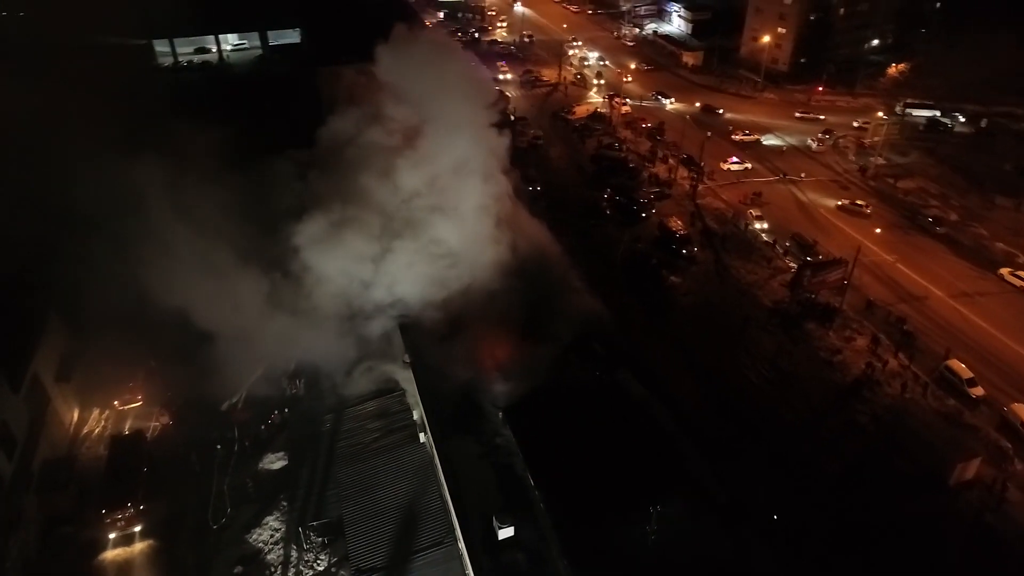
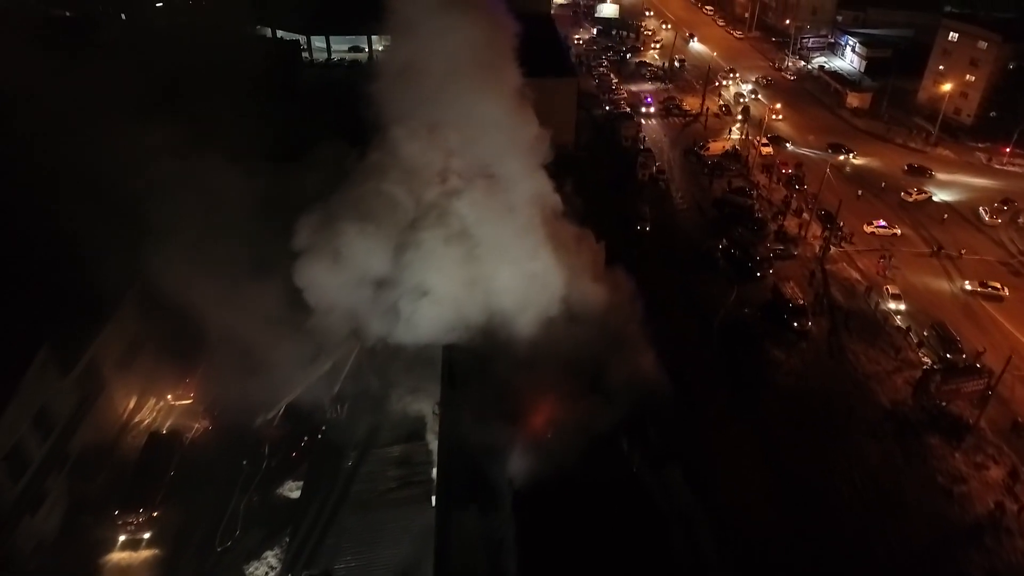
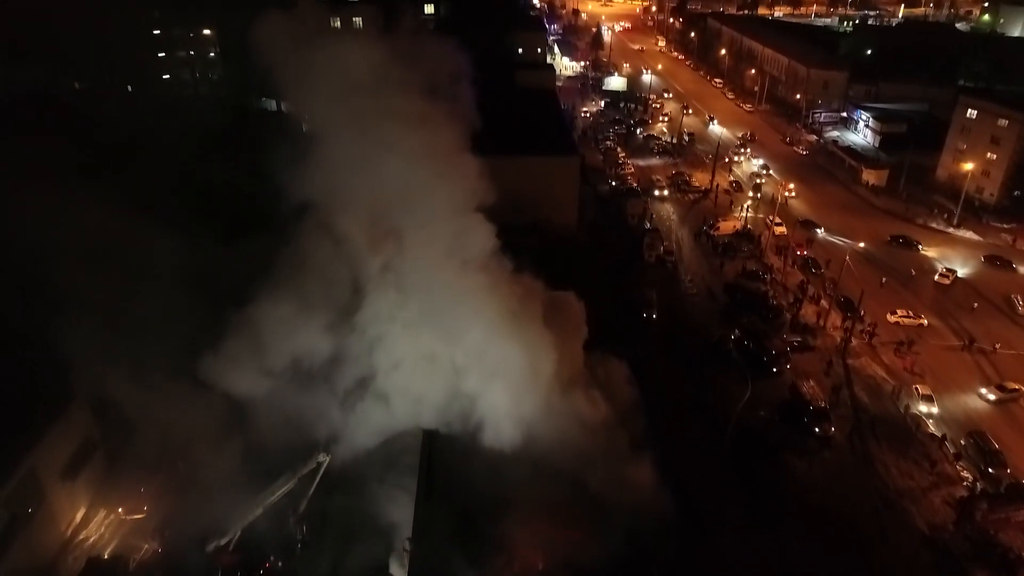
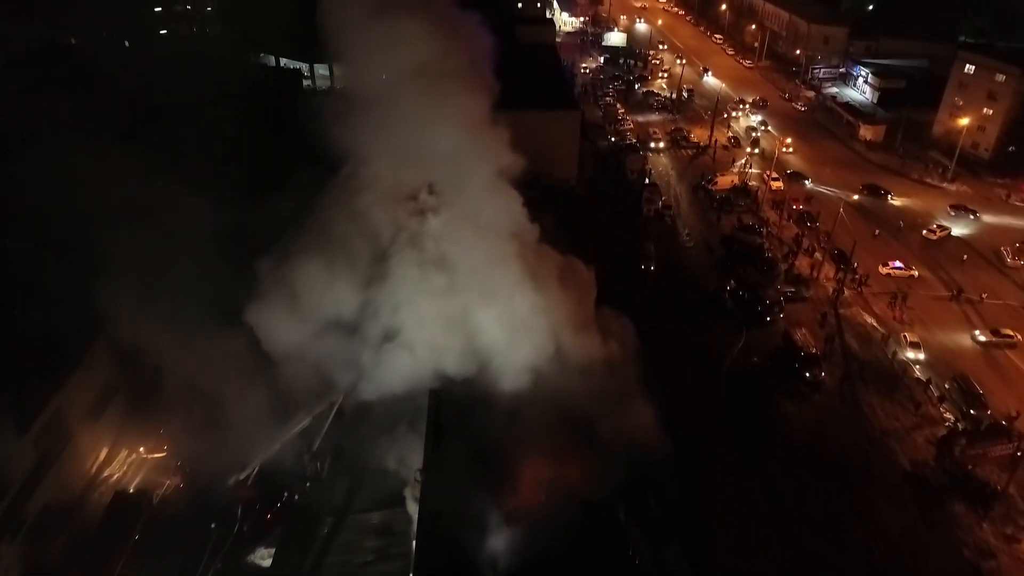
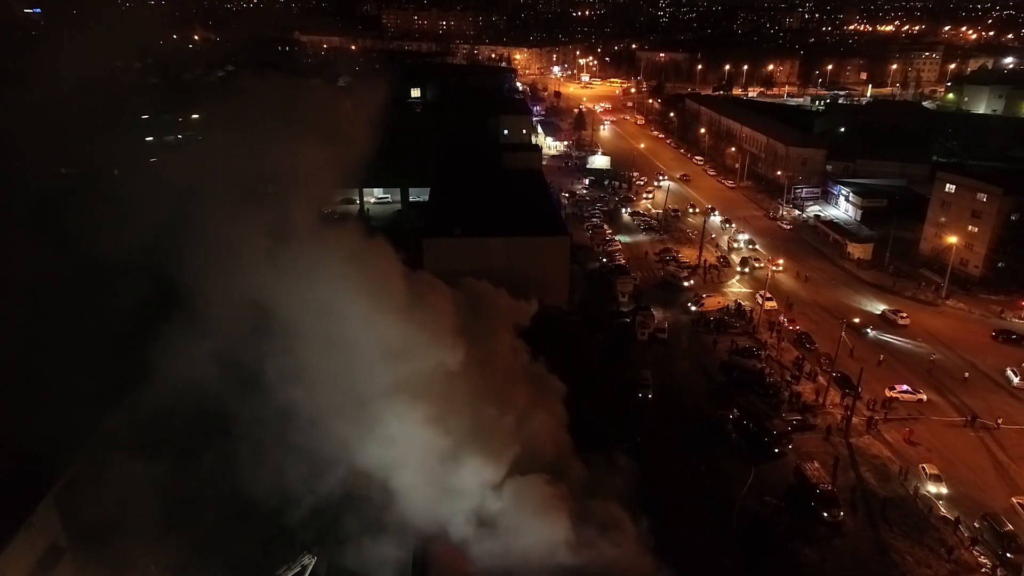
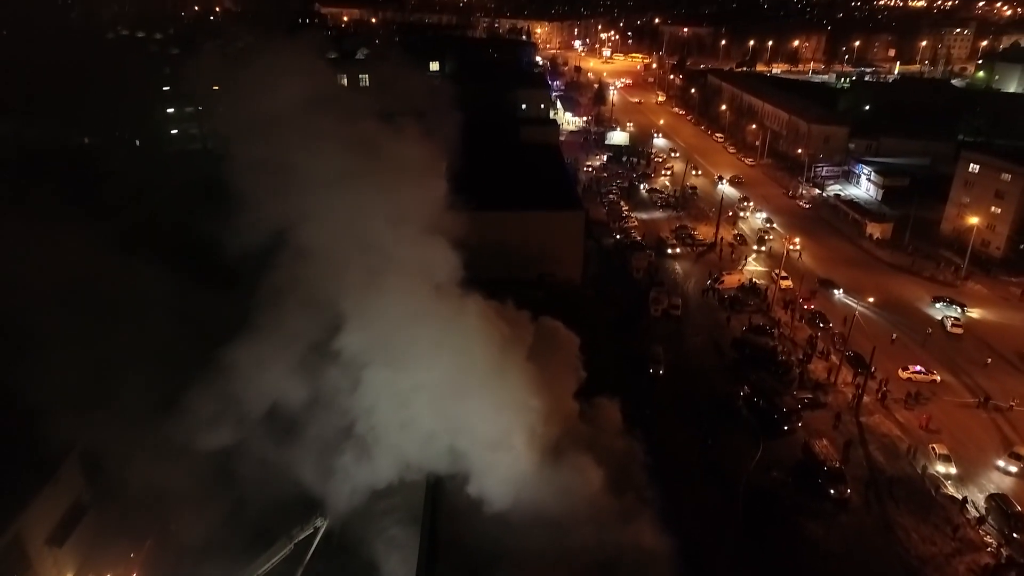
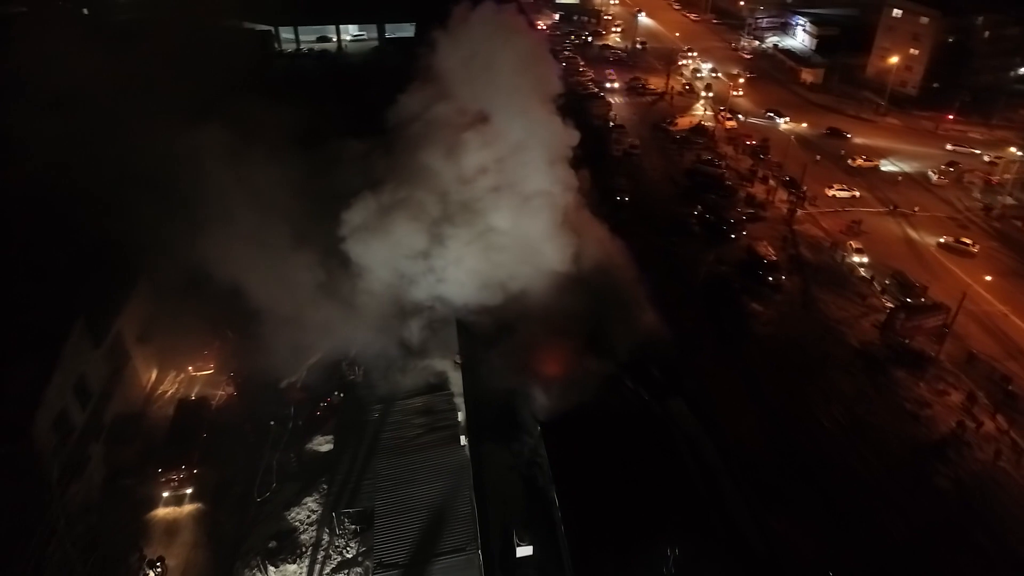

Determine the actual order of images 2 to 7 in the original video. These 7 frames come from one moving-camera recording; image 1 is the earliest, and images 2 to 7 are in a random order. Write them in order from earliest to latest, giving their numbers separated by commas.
7, 2, 4, 3, 6, 5
